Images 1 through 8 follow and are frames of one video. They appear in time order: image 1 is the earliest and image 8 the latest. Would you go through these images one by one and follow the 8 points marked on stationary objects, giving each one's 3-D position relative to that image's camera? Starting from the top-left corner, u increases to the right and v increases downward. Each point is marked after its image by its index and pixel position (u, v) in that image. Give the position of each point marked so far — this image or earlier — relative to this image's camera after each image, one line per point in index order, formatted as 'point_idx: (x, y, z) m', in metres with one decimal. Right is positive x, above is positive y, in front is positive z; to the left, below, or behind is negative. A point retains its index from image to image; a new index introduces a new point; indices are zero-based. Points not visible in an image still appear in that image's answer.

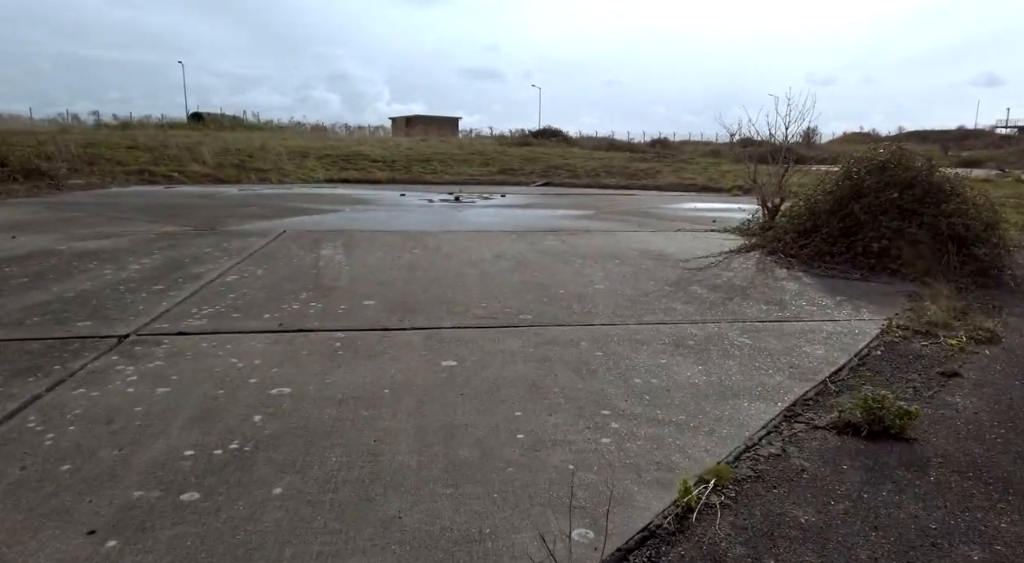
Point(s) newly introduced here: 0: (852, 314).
0: (+2.6, -0.2, +4.7) m
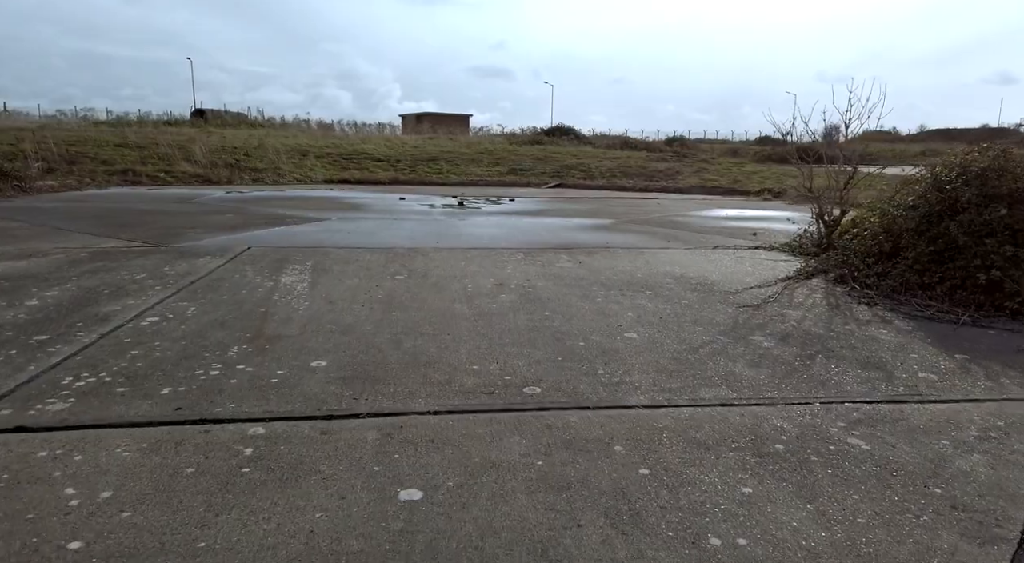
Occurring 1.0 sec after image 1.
0: (+2.6, -0.6, +3.3) m
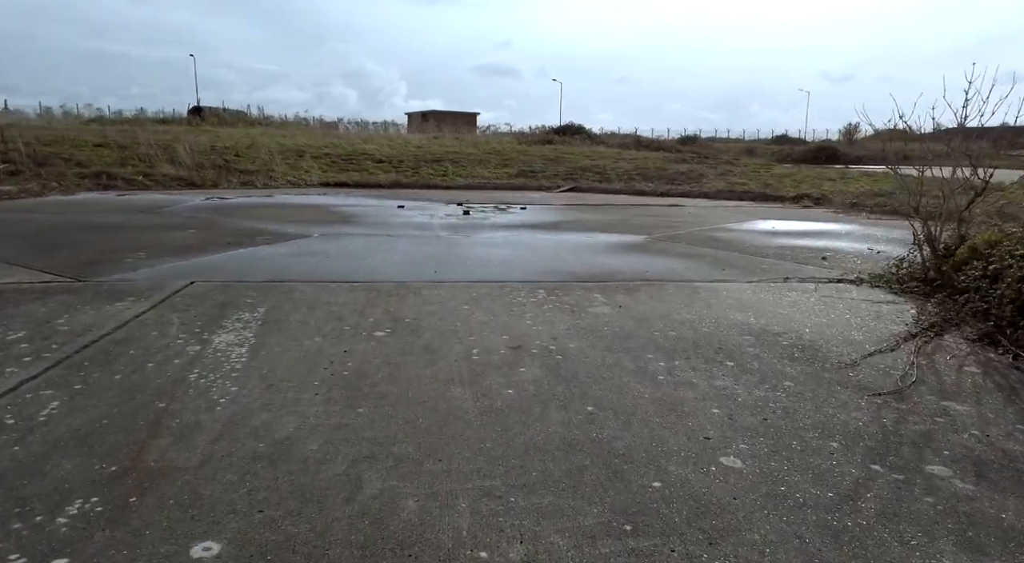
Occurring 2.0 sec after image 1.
0: (+2.7, -1.0, +1.7) m
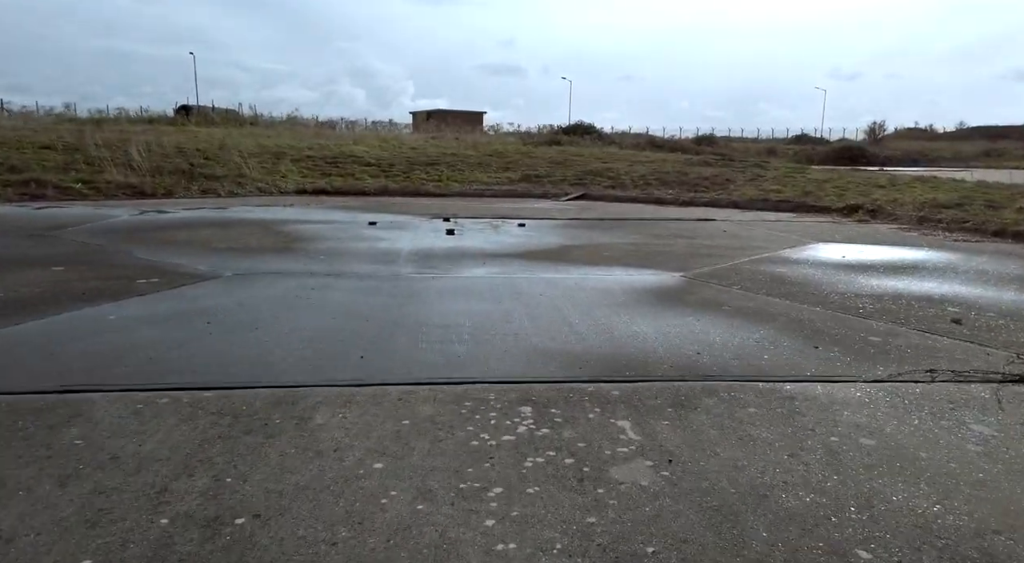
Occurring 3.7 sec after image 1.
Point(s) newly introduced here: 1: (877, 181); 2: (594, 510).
0: (+2.5, -1.6, -0.6) m
1: (+10.6, +2.9, +17.9) m
2: (+0.3, -0.8, +2.3) m
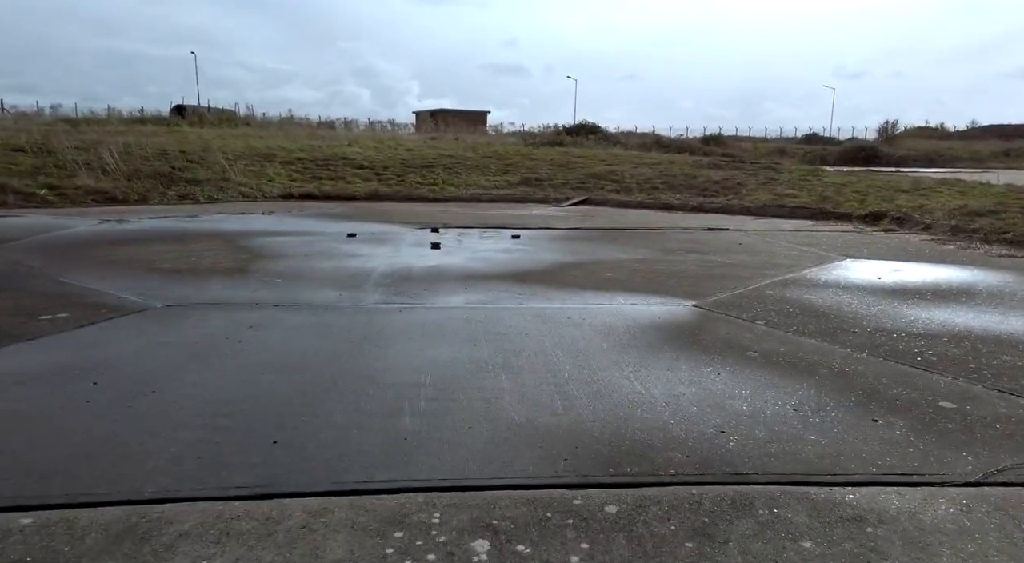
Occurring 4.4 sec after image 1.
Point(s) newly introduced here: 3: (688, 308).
0: (+2.2, -1.9, -1.6) m
1: (+10.6, +2.6, +16.8) m
2: (+0.1, -1.1, +1.3) m
3: (+1.6, -0.3, +5.7) m
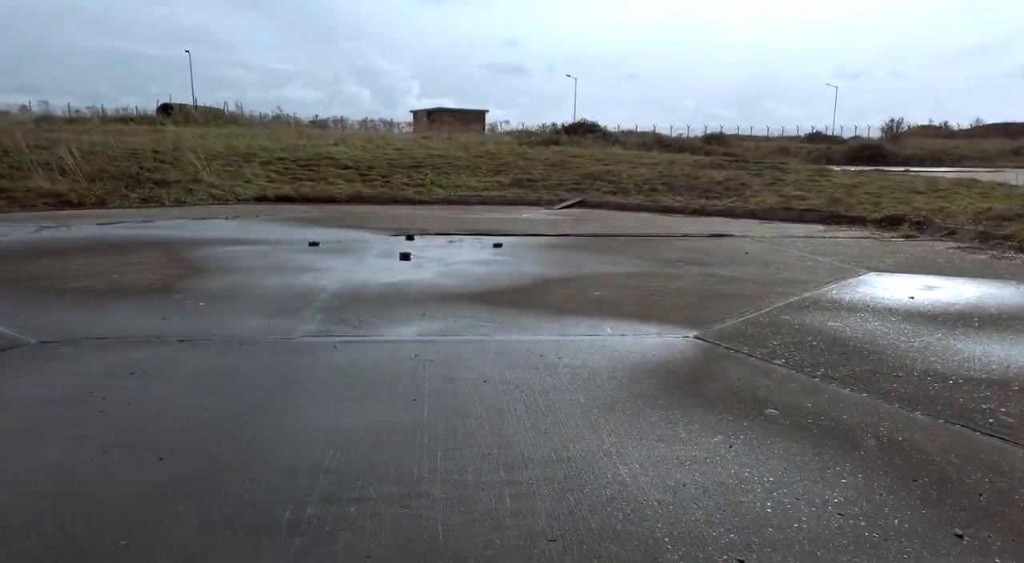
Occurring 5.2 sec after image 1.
0: (+2.0, -2.1, -2.6) m
1: (+10.3, +2.4, +15.8) m
2: (-0.2, -1.3, +0.3) m
3: (+1.4, -0.5, +4.7) m
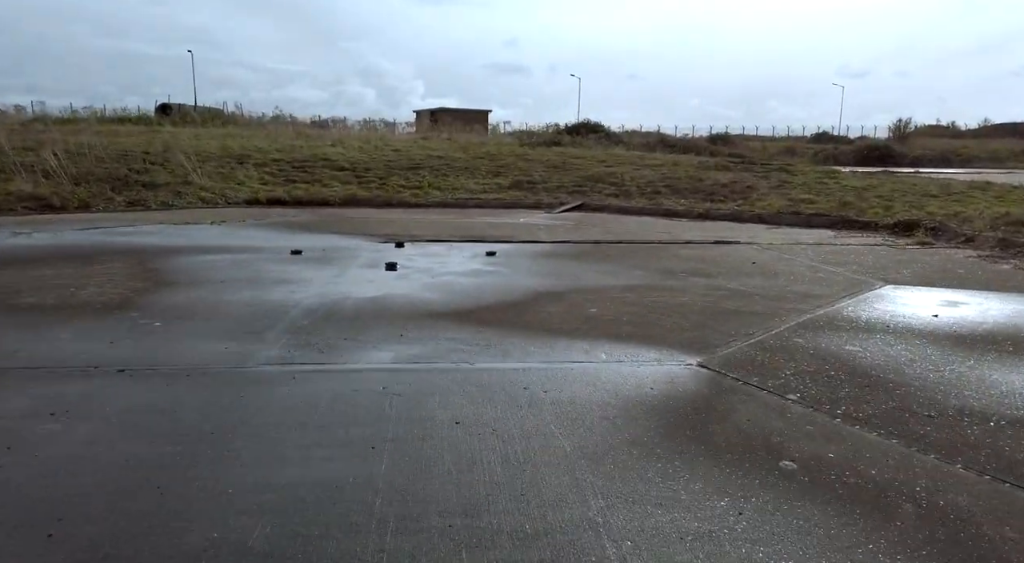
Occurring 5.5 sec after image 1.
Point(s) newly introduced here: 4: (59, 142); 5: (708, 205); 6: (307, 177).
0: (+1.8, -2.2, -3.1) m
1: (+10.3, +2.3, +15.2) m
2: (-0.3, -1.5, -0.1) m
3: (+1.2, -0.6, +4.2) m
4: (-12.3, +3.8, +16.6) m
5: (+4.7, +1.8, +14.6) m
6: (-6.0, +3.1, +17.9) m
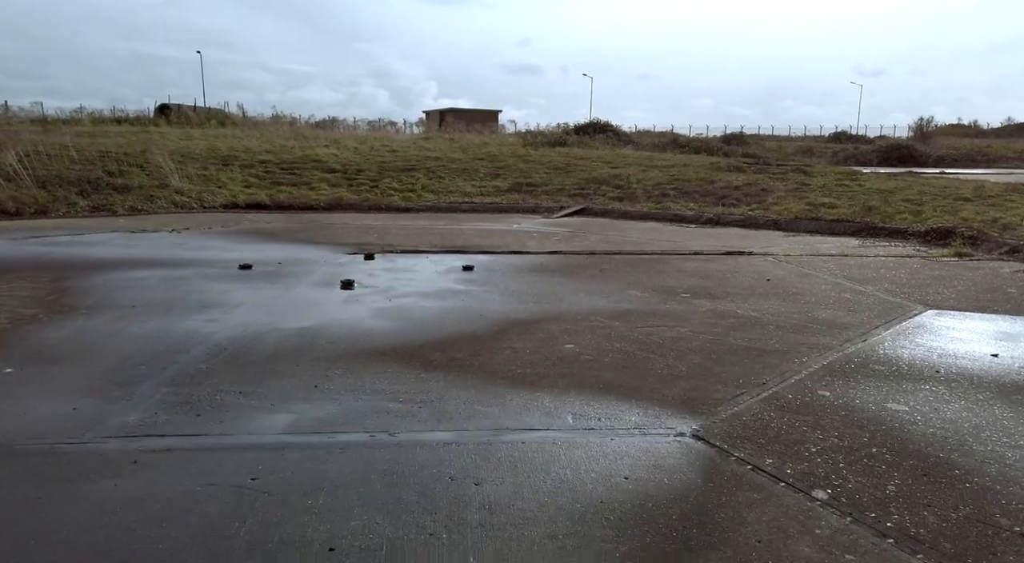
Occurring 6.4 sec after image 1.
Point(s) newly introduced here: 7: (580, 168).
0: (+1.3, -2.4, -4.2) m
1: (+10.2, +2.0, +14.0) m
2: (-0.8, -1.7, -1.2) m
3: (+0.9, -0.8, +3.1) m
4: (-12.4, +3.6, +15.8) m
5: (+4.6, +1.6, +13.5) m
6: (-6.1, +2.8, +17.0) m
7: (+2.2, +3.6, +19.5) m
